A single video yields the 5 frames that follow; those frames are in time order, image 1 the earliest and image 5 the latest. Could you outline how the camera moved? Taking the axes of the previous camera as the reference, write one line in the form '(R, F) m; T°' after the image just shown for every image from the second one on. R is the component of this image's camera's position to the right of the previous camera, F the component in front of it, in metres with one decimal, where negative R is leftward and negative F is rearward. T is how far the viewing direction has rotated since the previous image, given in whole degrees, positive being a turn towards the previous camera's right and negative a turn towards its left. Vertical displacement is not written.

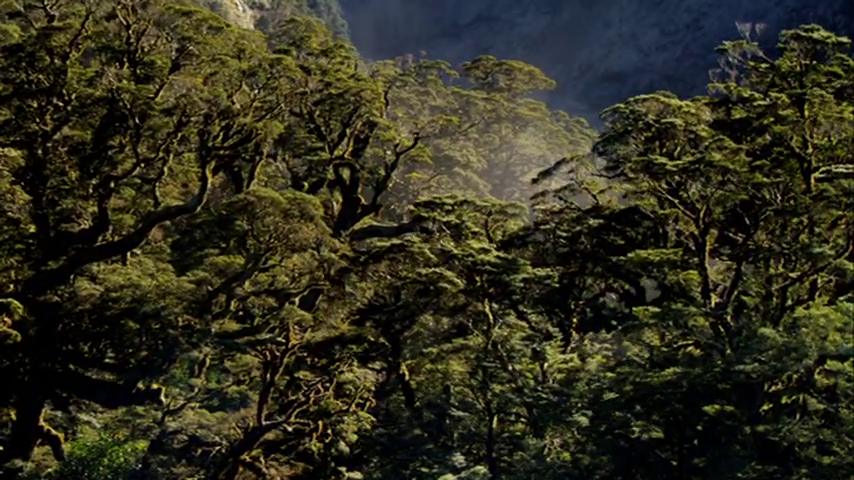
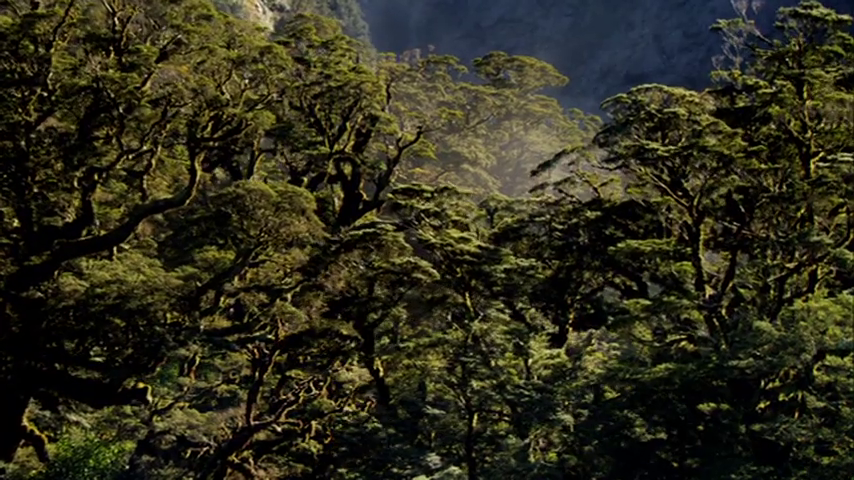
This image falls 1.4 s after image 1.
(+0.5, +0.5) m; -1°
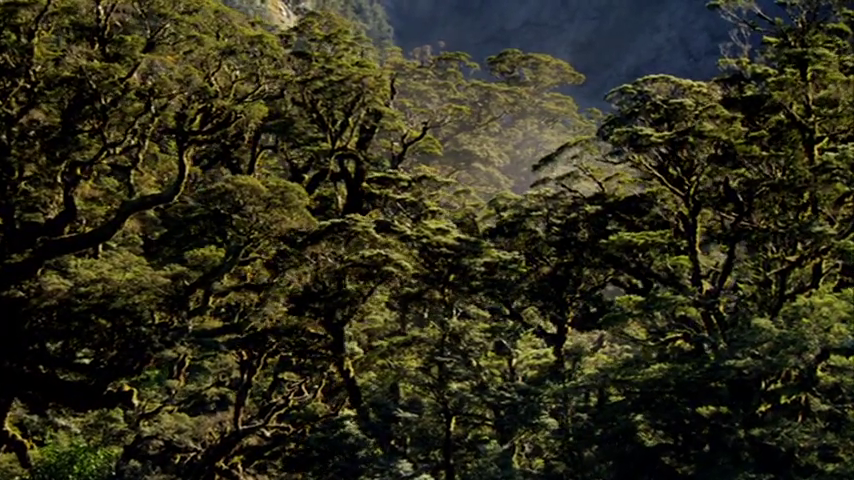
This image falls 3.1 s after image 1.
(+0.6, +0.6) m; -2°
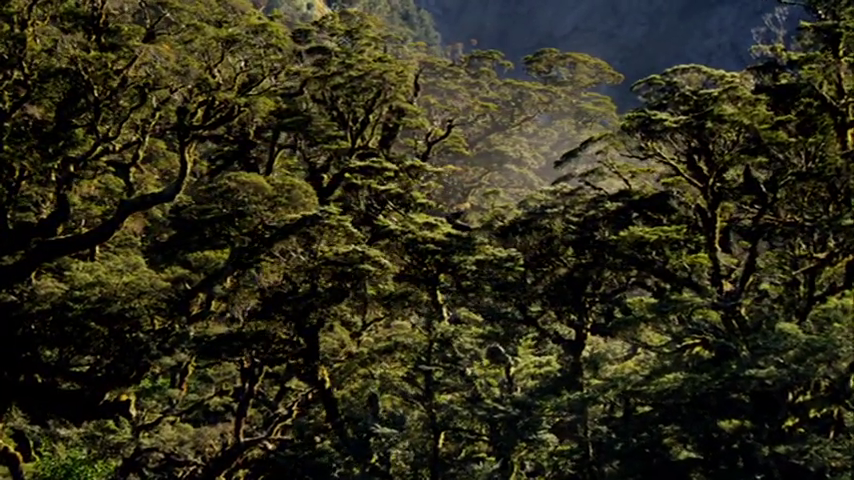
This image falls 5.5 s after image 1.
(+0.6, +0.8) m; -3°
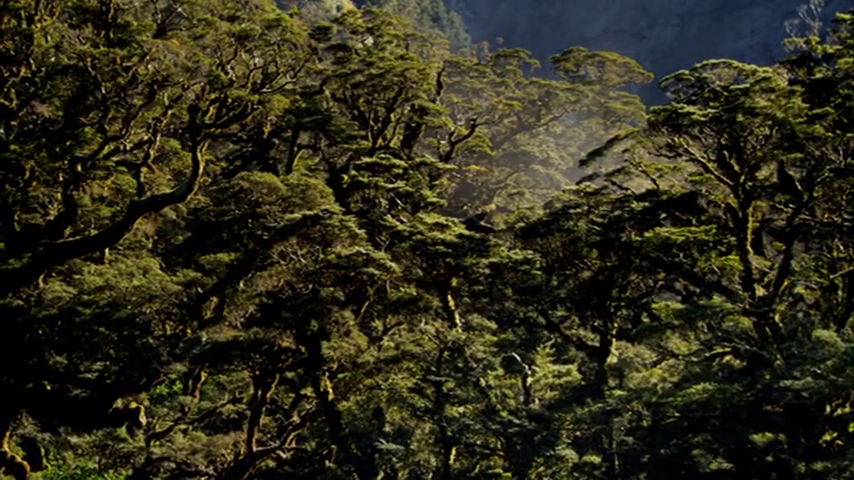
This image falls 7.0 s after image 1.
(+0.2, +0.5) m; -2°
